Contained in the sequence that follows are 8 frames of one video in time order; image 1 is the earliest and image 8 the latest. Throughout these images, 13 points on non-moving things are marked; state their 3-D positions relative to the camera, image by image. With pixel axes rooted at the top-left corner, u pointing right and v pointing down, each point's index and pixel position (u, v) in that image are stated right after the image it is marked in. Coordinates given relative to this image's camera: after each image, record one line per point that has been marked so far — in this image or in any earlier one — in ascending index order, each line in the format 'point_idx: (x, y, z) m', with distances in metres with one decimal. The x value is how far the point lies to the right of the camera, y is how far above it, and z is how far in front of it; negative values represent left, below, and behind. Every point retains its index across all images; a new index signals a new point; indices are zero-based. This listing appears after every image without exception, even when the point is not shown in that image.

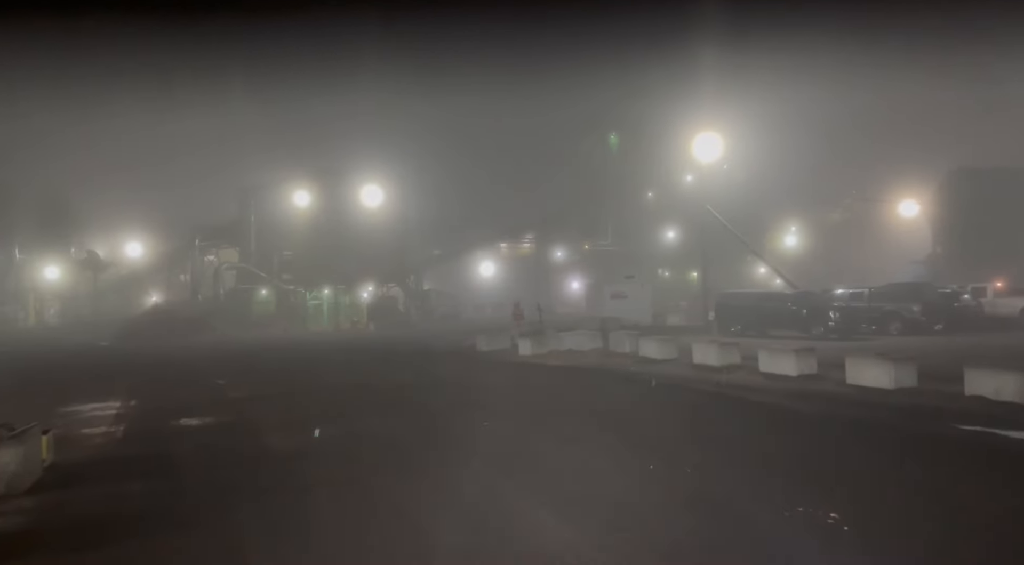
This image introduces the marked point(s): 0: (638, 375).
0: (+3.0, -2.2, +19.5) m
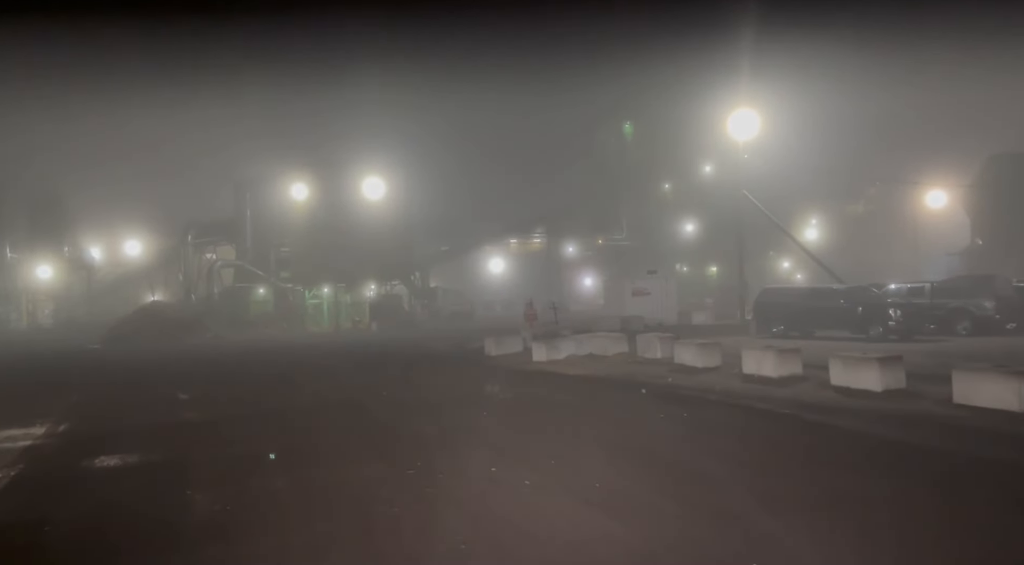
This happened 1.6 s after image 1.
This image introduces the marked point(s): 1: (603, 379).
0: (+3.3, -2.1, +16.3) m
1: (+2.0, -2.2, +18.1) m
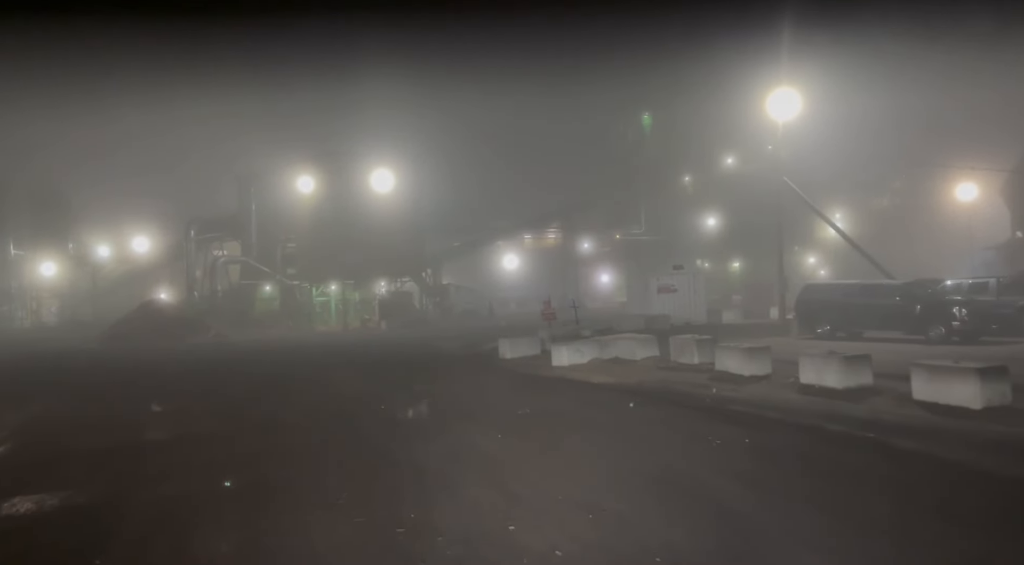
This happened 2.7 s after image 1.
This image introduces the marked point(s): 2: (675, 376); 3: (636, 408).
0: (+3.6, -2.0, +14.0) m
1: (+2.4, -2.1, +15.9) m
2: (+3.3, -1.9, +16.6) m
3: (+2.2, -2.3, +14.1) m
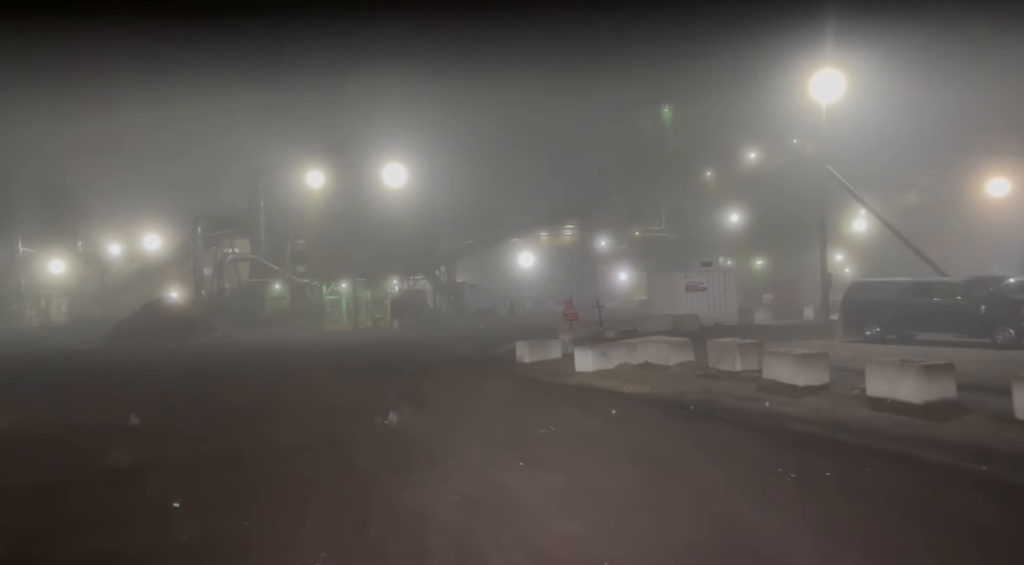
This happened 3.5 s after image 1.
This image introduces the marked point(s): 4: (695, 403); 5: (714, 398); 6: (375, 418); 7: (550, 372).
0: (+4.0, -2.0, +12.1) m
1: (+2.7, -2.0, +14.0) m
2: (+3.7, -1.9, +14.7) m
3: (+2.5, -2.2, +12.3) m
4: (+3.1, -2.0, +13.6) m
5: (+3.4, -1.9, +13.7) m
6: (-2.7, -2.6, +16.1) m
7: (+0.9, -2.1, +19.3) m
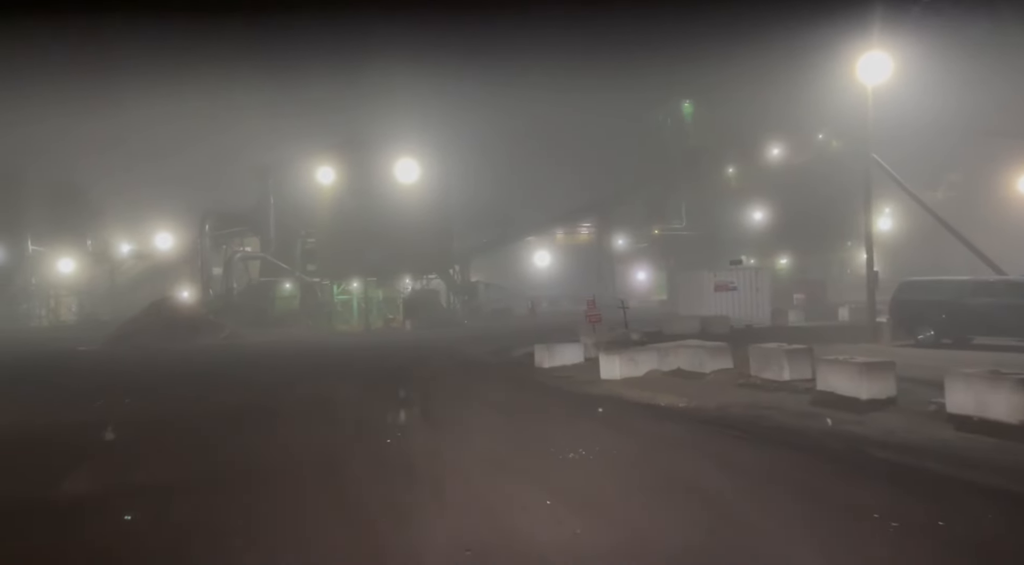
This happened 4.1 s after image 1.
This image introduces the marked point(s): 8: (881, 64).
0: (+4.2, -1.9, +10.4) m
1: (+3.0, -2.0, +12.3) m
2: (+4.0, -1.8, +13.1) m
3: (+2.8, -2.2, +10.6) m
4: (+3.4, -2.0, +12.0) m
5: (+3.7, -1.9, +12.1) m
6: (-2.3, -2.5, +14.5) m
7: (+1.3, -2.1, +17.7) m
8: (+8.8, +5.2, +19.4) m
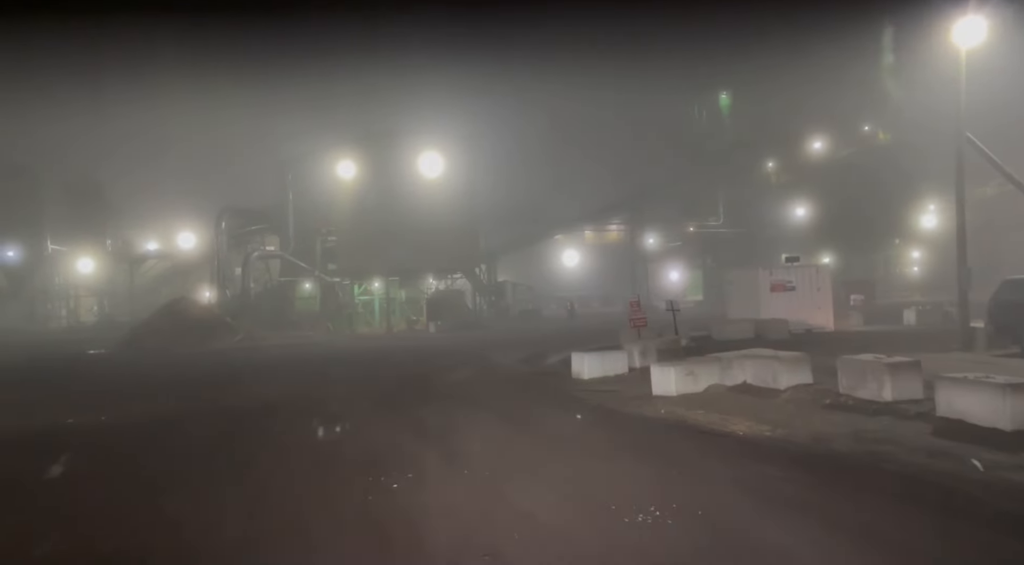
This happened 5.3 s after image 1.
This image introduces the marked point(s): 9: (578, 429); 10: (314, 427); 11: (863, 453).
0: (+4.7, -1.9, +7.8) m
1: (+3.5, -2.0, +9.8) m
2: (+4.5, -1.8, +10.5) m
3: (+3.2, -2.2, +8.1) m
4: (+3.9, -2.0, +9.4) m
5: (+4.2, -1.9, +9.5) m
6: (-1.8, -2.5, +12.1) m
7: (+2.0, -2.1, +15.2) m
8: (+9.5, +5.2, +16.6) m
9: (+0.9, -2.3, +12.7) m
10: (-3.7, -2.8, +15.5) m
11: (+4.0, -1.9, +9.4) m
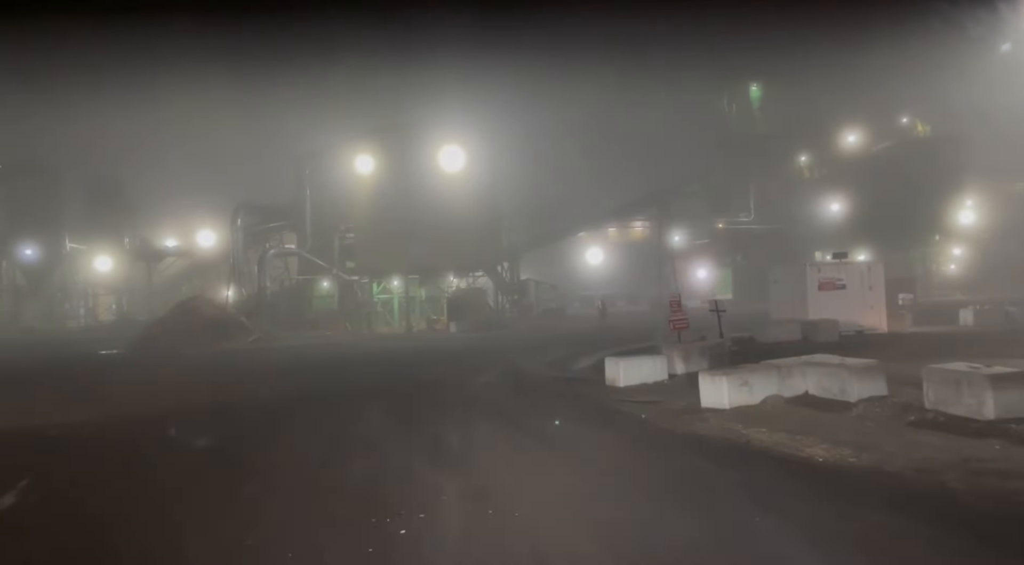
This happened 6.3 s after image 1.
0: (+5.0, -1.9, +6.1) m
1: (+3.9, -1.9, +8.1) m
2: (+4.9, -1.8, +8.7) m
3: (+3.5, -2.1, +6.3) m
4: (+4.2, -1.9, +7.7) m
5: (+4.5, -1.9, +7.7) m
6: (-1.3, -2.5, +10.6) m
7: (+2.4, -2.0, +13.5) m
8: (+10.0, +5.3, +14.7) m
9: (+1.4, -2.2, +11.0) m
10: (-3.2, -2.8, +14.0) m
11: (+4.3, -1.9, +7.7) m
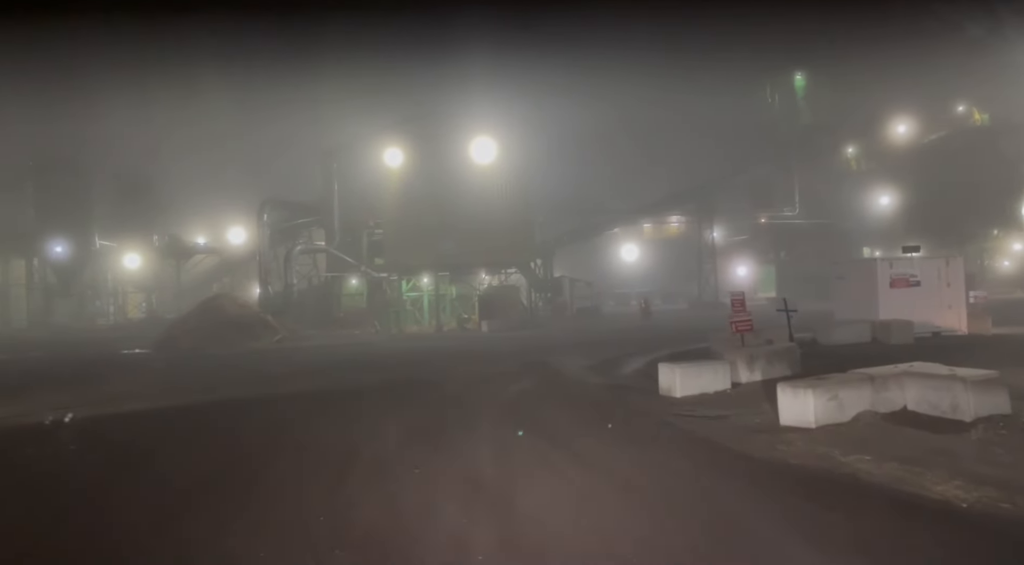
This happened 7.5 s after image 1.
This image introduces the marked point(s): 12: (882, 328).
0: (+5.3, -1.8, +4.1) m
1: (+4.3, -1.9, +6.1) m
2: (+5.3, -1.7, +6.7) m
3: (+3.9, -2.1, +4.4) m
4: (+4.6, -1.9, +5.7) m
5: (+4.9, -1.8, +5.8) m
6: (-0.8, -2.4, +8.8) m
7: (+3.1, -1.9, +11.6) m
8: (+10.7, +5.4, +12.5) m
9: (+1.9, -2.2, +9.2) m
10: (-2.6, -2.7, +12.3) m
11: (+4.7, -1.9, +5.7) m
12: (+8.6, -1.0, +18.7) m
